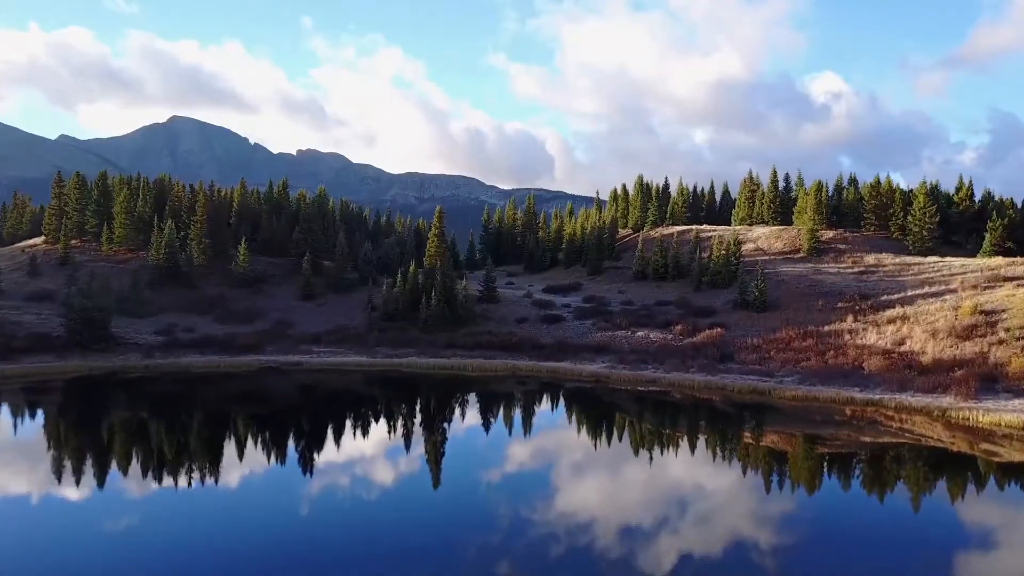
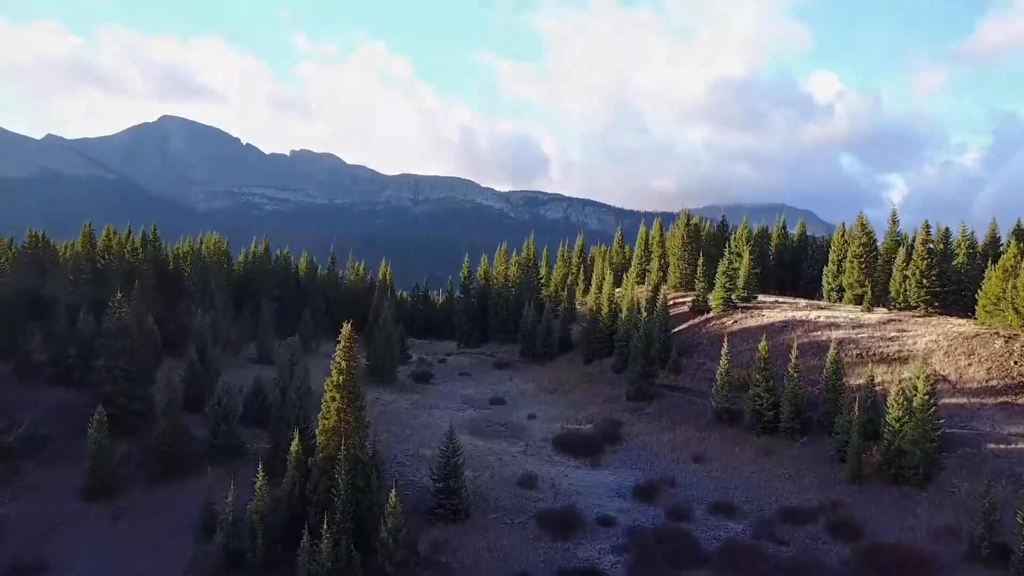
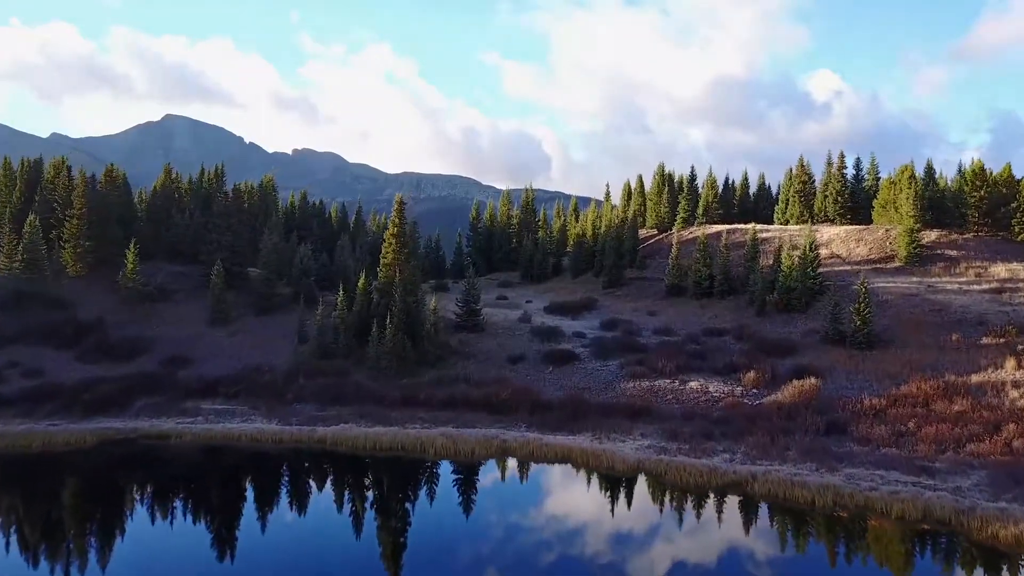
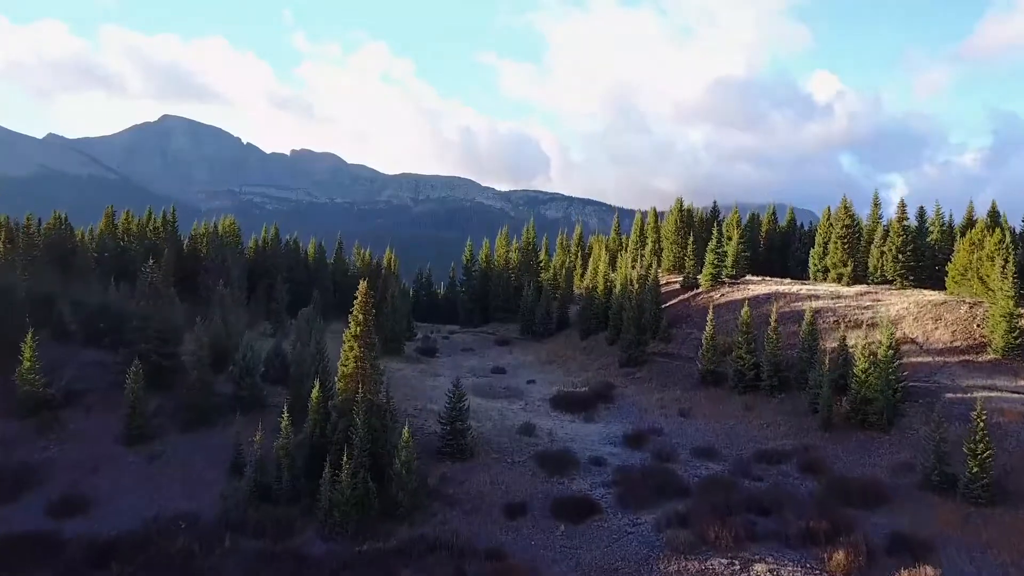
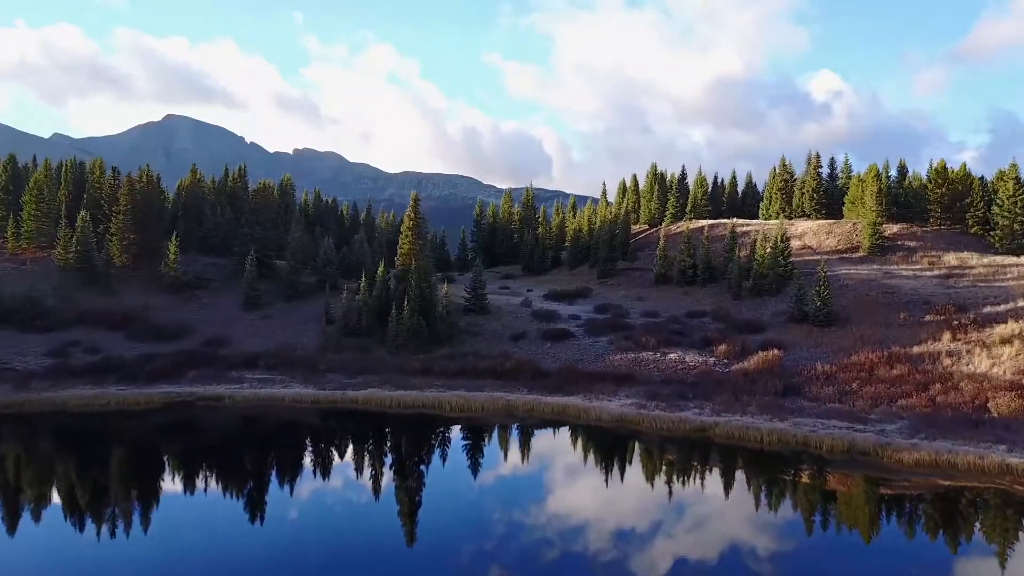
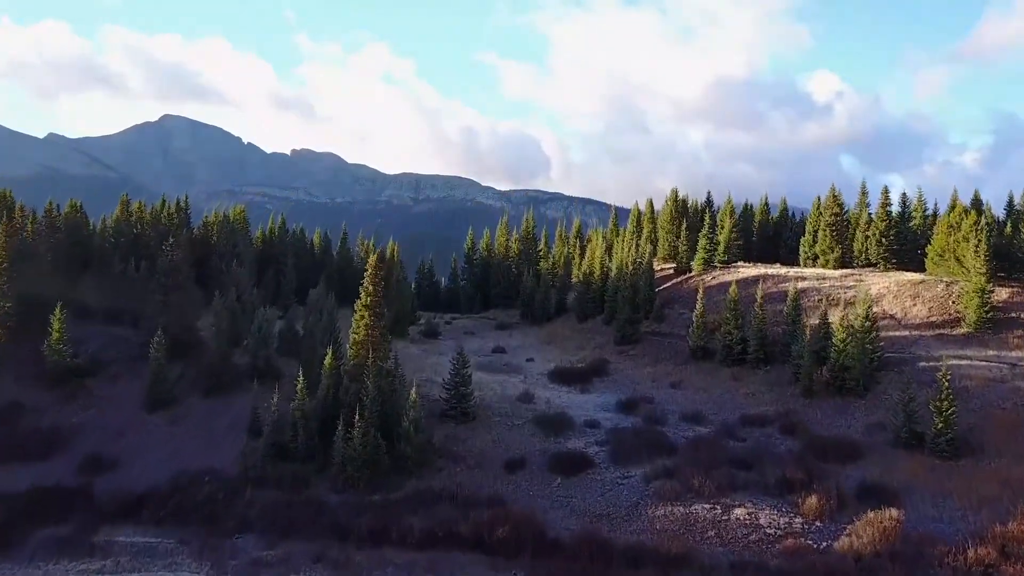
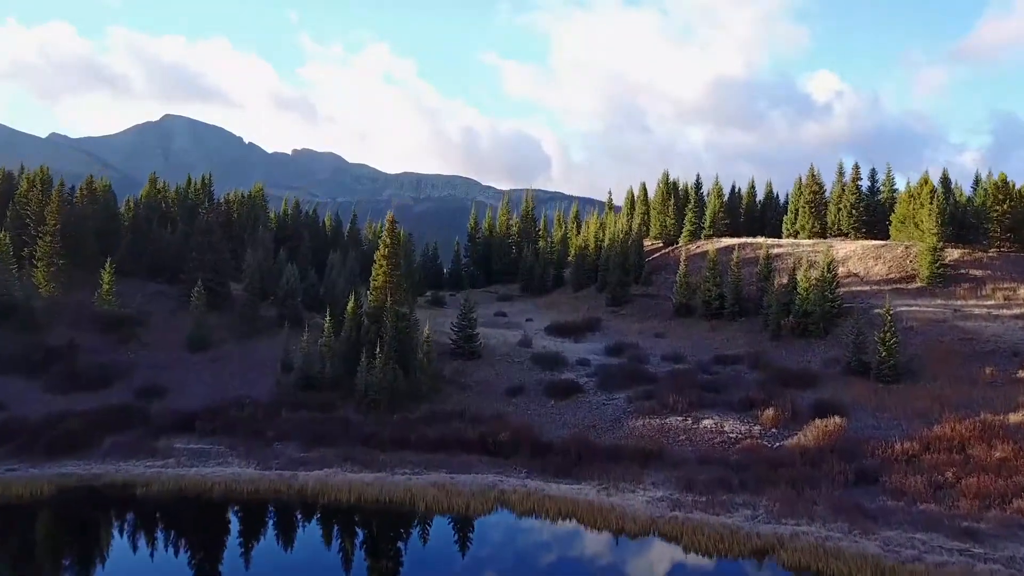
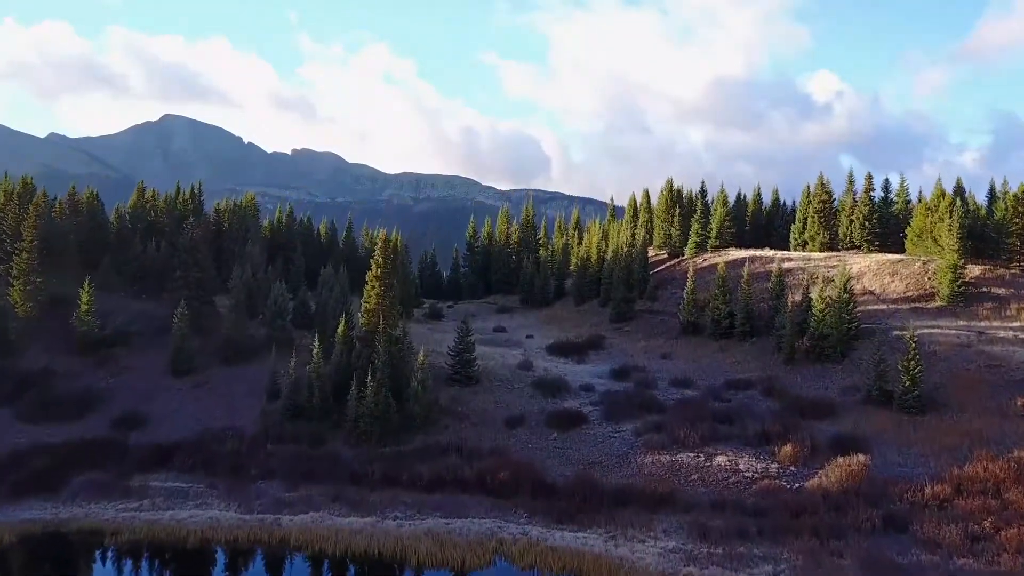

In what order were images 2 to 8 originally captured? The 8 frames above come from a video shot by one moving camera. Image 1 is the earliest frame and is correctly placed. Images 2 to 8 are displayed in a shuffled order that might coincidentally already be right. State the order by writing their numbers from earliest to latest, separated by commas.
5, 3, 7, 8, 6, 4, 2
